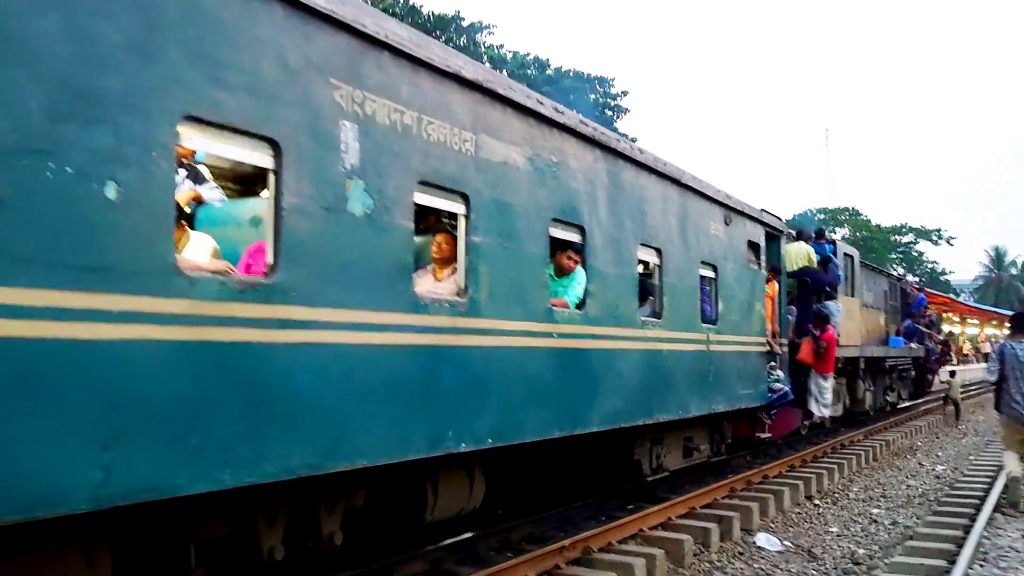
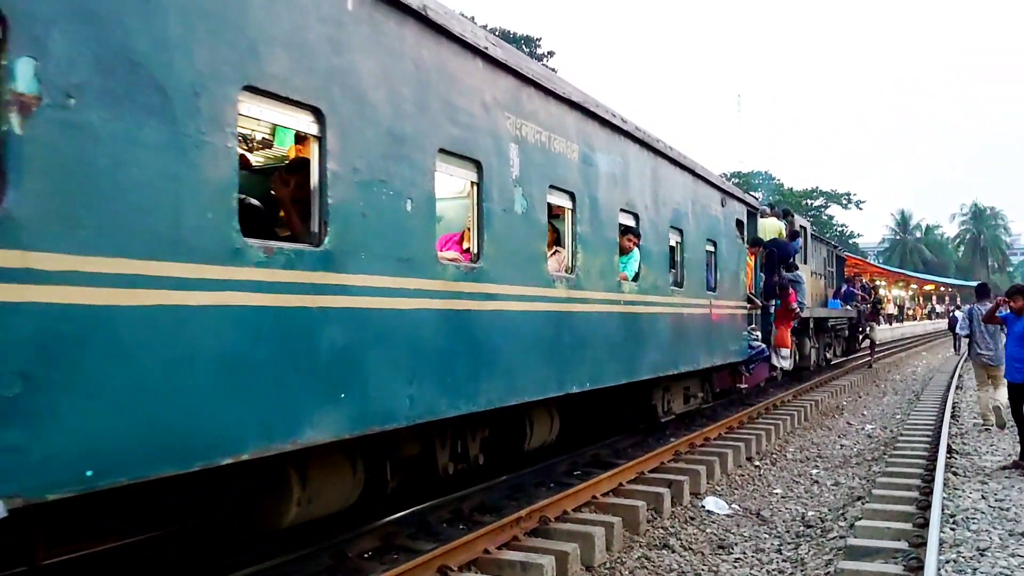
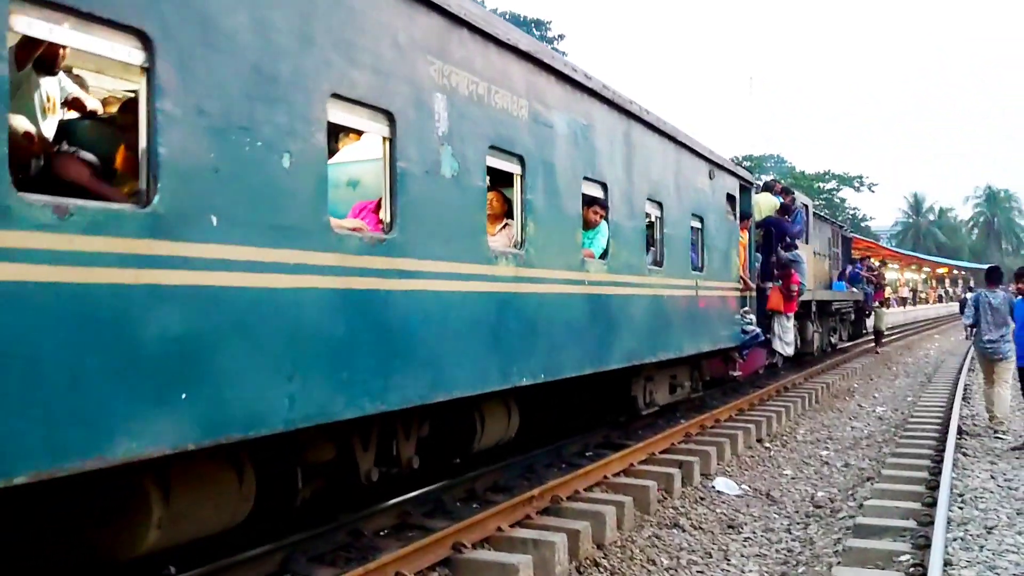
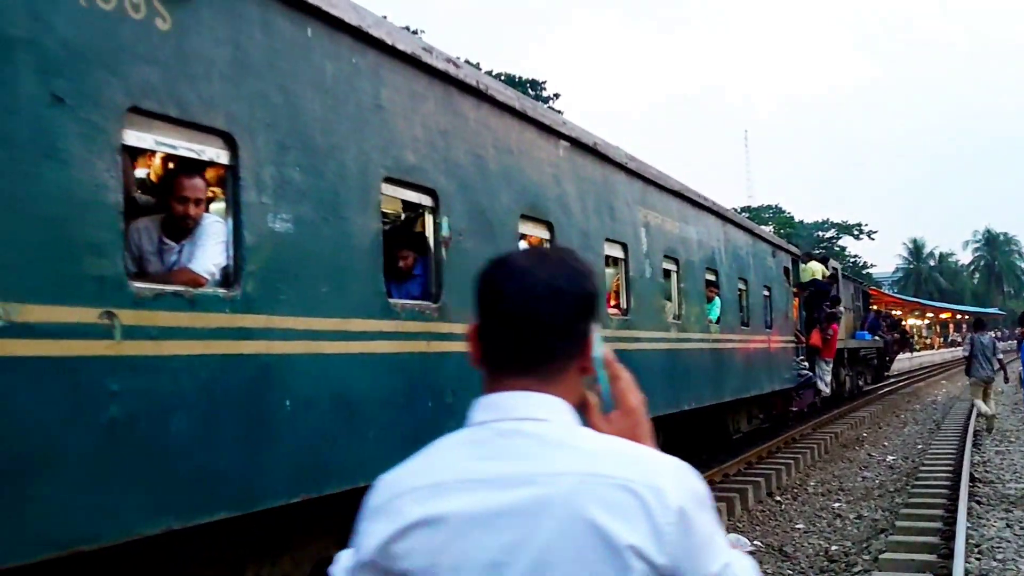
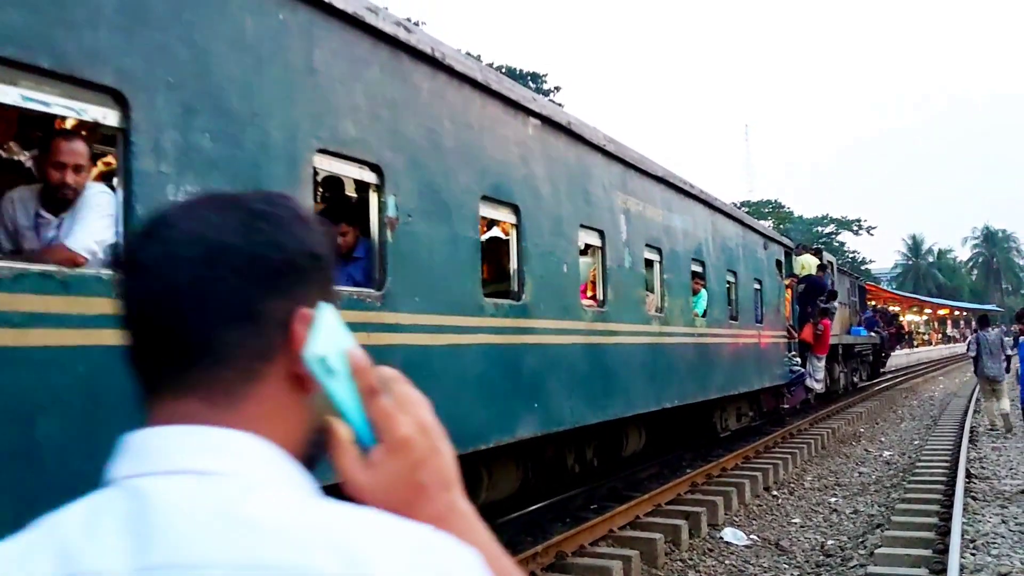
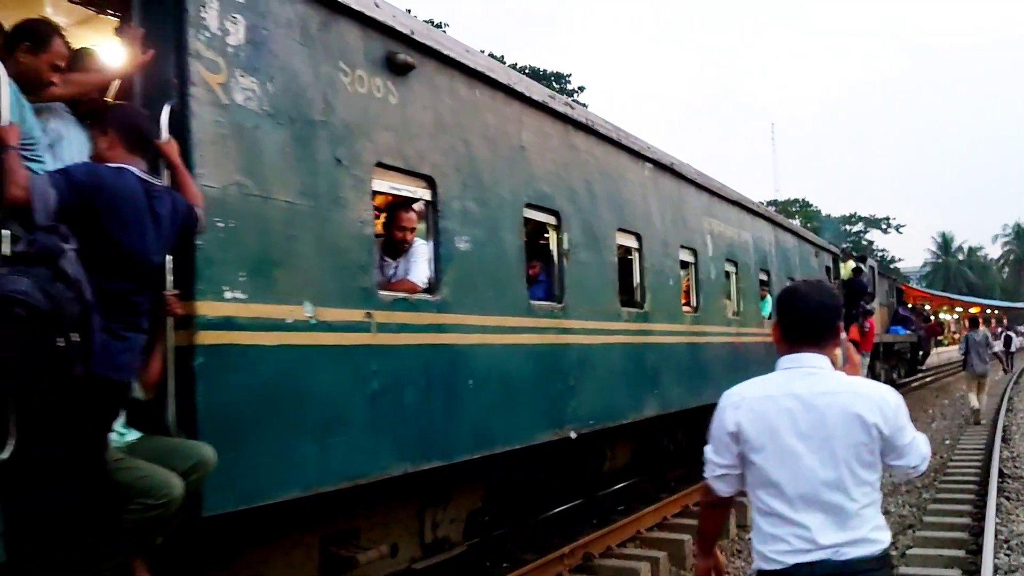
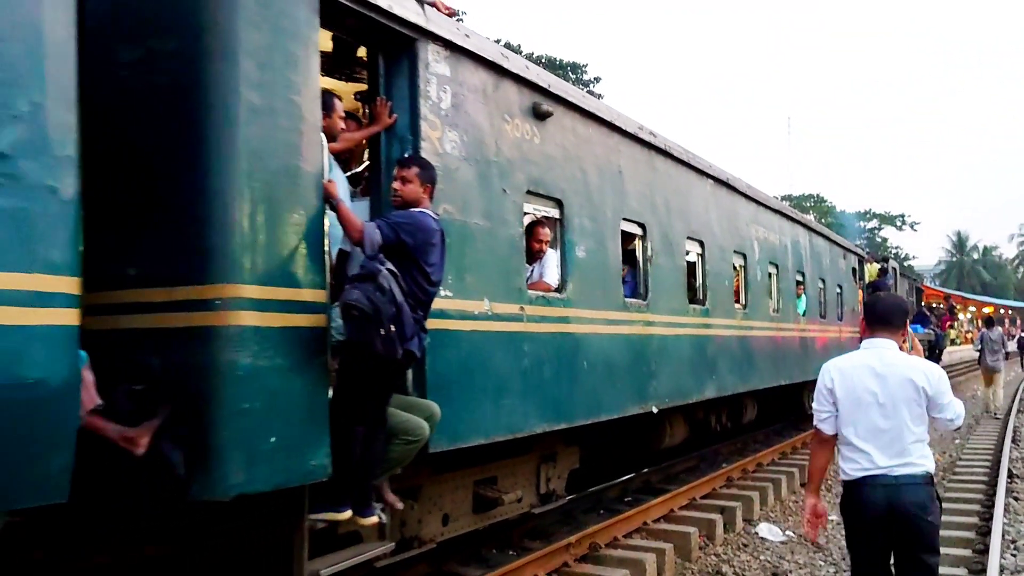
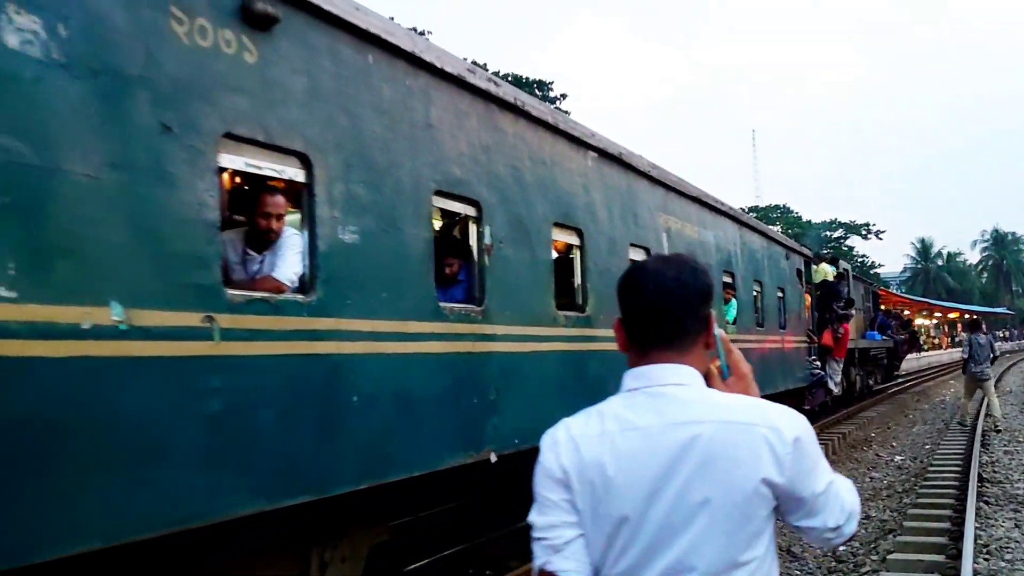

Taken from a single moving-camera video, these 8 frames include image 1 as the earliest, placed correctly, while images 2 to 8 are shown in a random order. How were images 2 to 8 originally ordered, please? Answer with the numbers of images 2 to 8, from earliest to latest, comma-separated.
3, 2, 5, 4, 8, 6, 7
